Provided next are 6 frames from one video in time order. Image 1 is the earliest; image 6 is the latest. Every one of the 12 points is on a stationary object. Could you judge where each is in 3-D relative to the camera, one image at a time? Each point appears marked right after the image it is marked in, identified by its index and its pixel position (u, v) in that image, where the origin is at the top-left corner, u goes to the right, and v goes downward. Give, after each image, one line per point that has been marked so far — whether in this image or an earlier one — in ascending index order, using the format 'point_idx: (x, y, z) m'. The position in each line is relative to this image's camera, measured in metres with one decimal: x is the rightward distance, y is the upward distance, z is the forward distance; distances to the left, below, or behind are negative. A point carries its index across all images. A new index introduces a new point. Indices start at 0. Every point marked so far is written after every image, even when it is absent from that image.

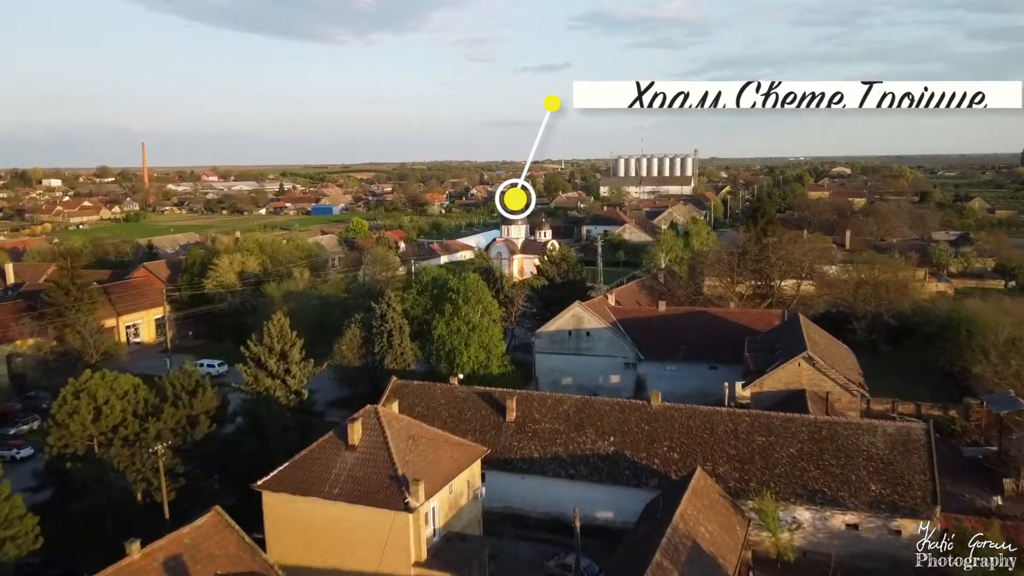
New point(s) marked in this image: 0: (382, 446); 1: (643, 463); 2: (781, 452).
0: (-2.6, -3.1, +16.2) m
1: (+3.0, -4.1, +18.8) m
2: (+6.1, -3.7, +18.3) m
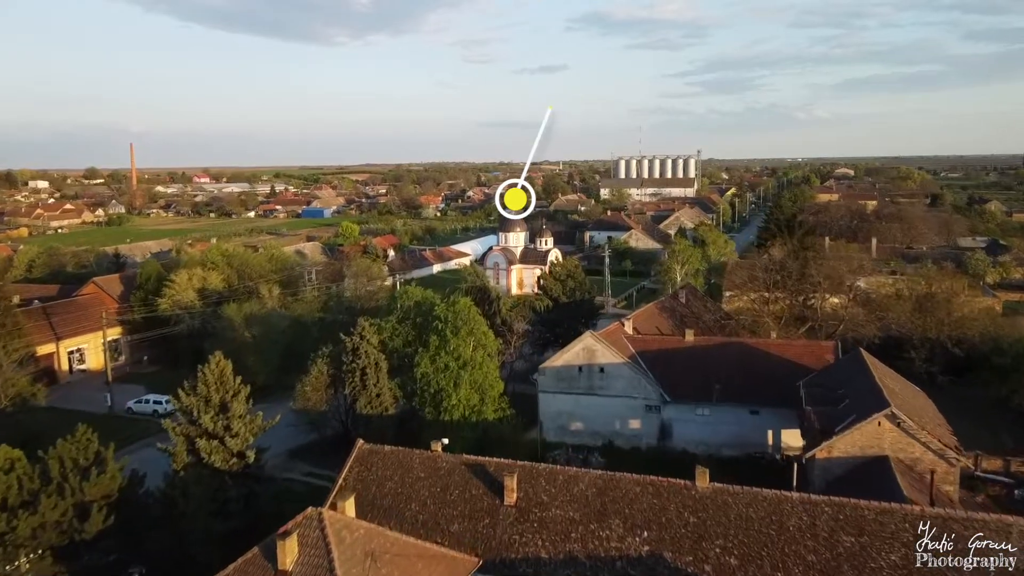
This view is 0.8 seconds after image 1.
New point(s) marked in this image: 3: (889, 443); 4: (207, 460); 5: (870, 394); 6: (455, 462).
0: (-2.6, -3.9, +11.3) m
1: (+3.0, -4.9, +13.9) m
2: (+6.1, -4.5, +13.4) m
3: (+8.0, -3.3, +17.3) m
4: (-6.9, -3.9, +18.2) m
5: (+8.2, -2.4, +18.5) m
6: (-1.2, -3.6, +16.5) m
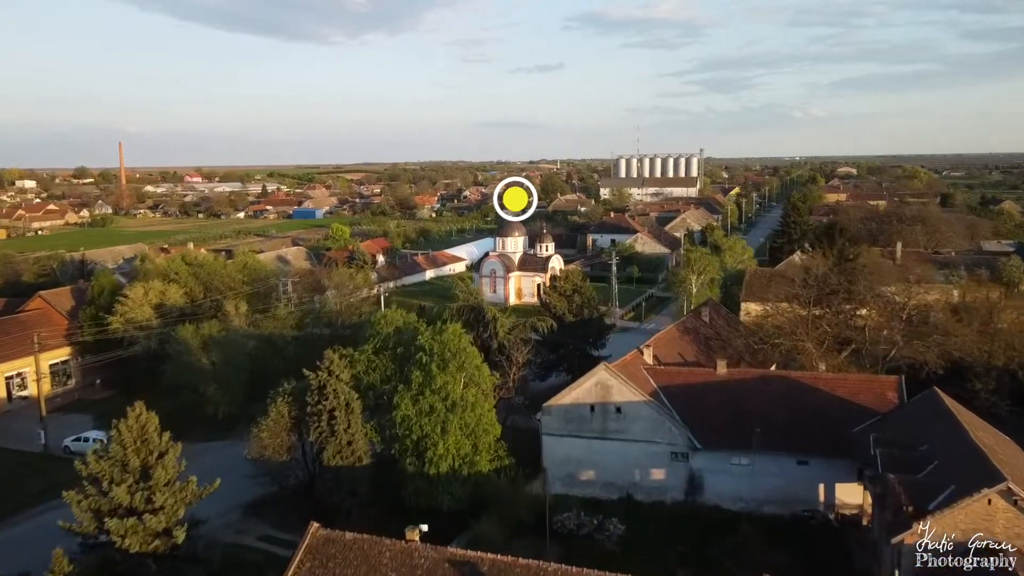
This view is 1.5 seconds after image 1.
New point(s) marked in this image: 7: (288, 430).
0: (-2.6, -4.6, +7.3) m
1: (+3.1, -5.5, +9.9) m
2: (+6.1, -5.1, +9.4) m
3: (+8.0, -3.9, +13.3) m
4: (-6.9, -4.5, +14.2) m
5: (+8.2, -3.0, +14.5) m
6: (-1.2, -4.2, +12.5) m
7: (-5.5, -3.5, +19.8) m
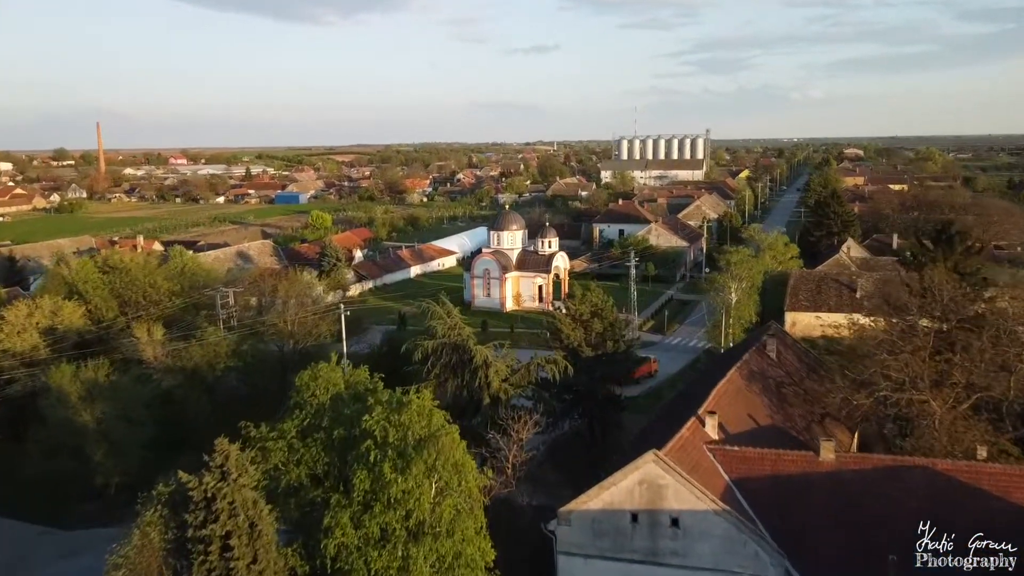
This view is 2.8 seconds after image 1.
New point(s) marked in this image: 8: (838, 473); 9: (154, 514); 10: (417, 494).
0: (-2.5, -5.6, +0.1) m
1: (+3.1, -6.5, +2.8) m
2: (+6.1, -6.1, +2.3) m
3: (+8.1, -4.8, +6.2) m
4: (-6.9, -5.4, +7.0) m
5: (+8.2, -3.9, +7.4) m
6: (-1.1, -5.1, +5.4) m
7: (-5.5, -4.3, +12.6) m
8: (+5.7, -3.3, +14.1) m
9: (-5.6, -3.5, +12.6) m
10: (-1.4, -3.0, +12.4) m
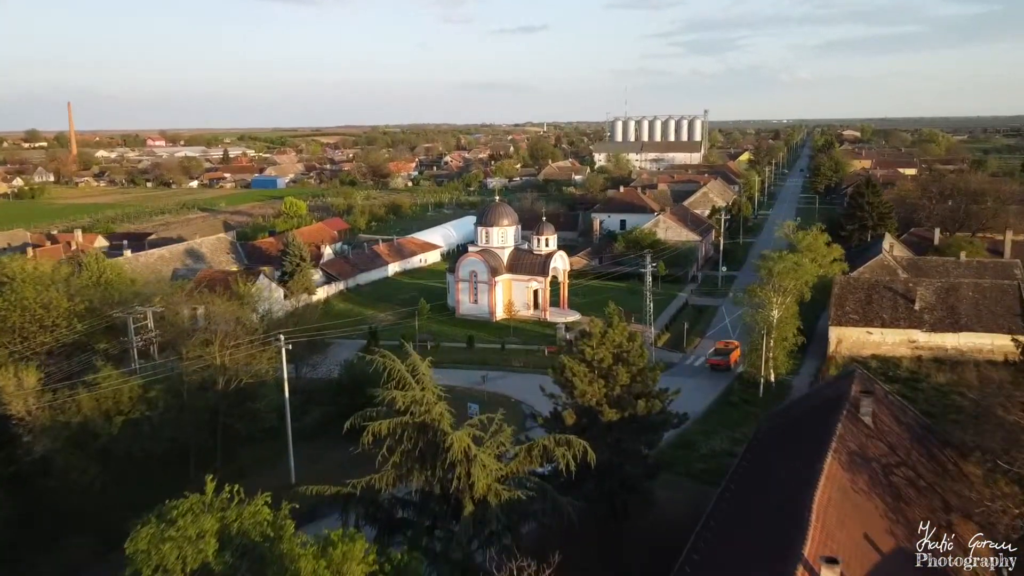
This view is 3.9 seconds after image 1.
0: (-2.4, -6.8, -5.7) m
1: (+3.2, -7.6, -2.9) m
2: (+6.3, -7.2, -3.4) m
3: (+8.1, -5.9, +0.5) m
4: (-6.8, -6.4, +1.2) m
5: (+8.3, -4.9, +1.7) m
6: (-1.0, -6.2, -0.4) m
7: (-5.5, -5.2, +6.7) m
8: (+5.6, -4.1, +8.4) m
9: (-5.6, -4.4, +6.7) m
10: (-1.4, -3.9, +6.6) m
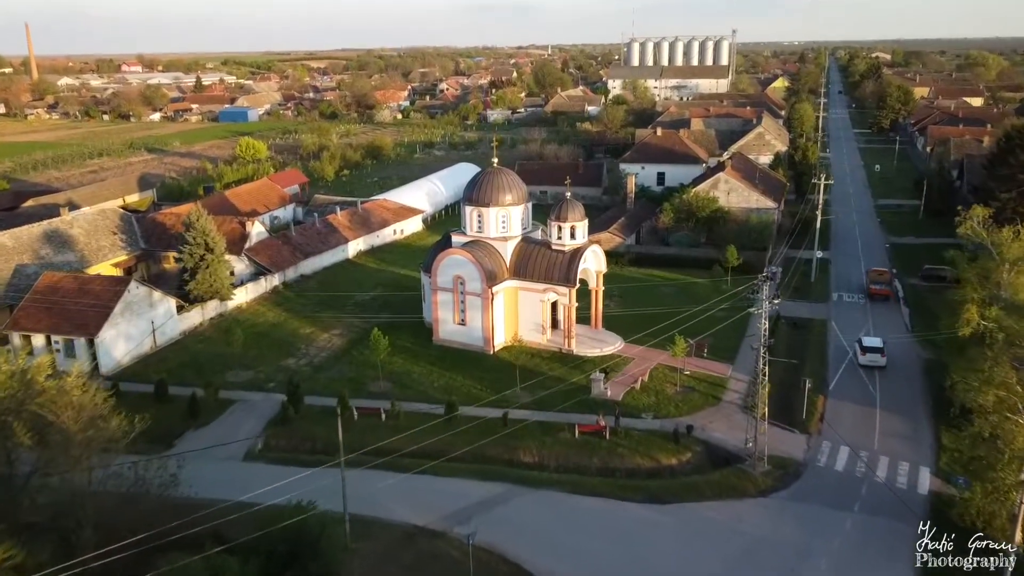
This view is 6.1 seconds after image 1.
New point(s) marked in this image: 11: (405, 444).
0: (-2.3, -10.9, -17.6) m
1: (+3.3, -11.5, -14.8) m
2: (+6.4, -11.1, -15.2) m
3: (+8.2, -9.4, -11.5) m
4: (-6.7, -10.0, -10.8) m
5: (+8.4, -8.4, -10.4) m
6: (-0.9, -9.8, -12.4) m
7: (-5.4, -8.2, -5.4) m
8: (+5.8, -7.0, -3.8) m
9: (-5.5, -7.4, -5.4) m
10: (-1.3, -7.0, -5.6) m
11: (-2.4, -3.6, +18.4) m
